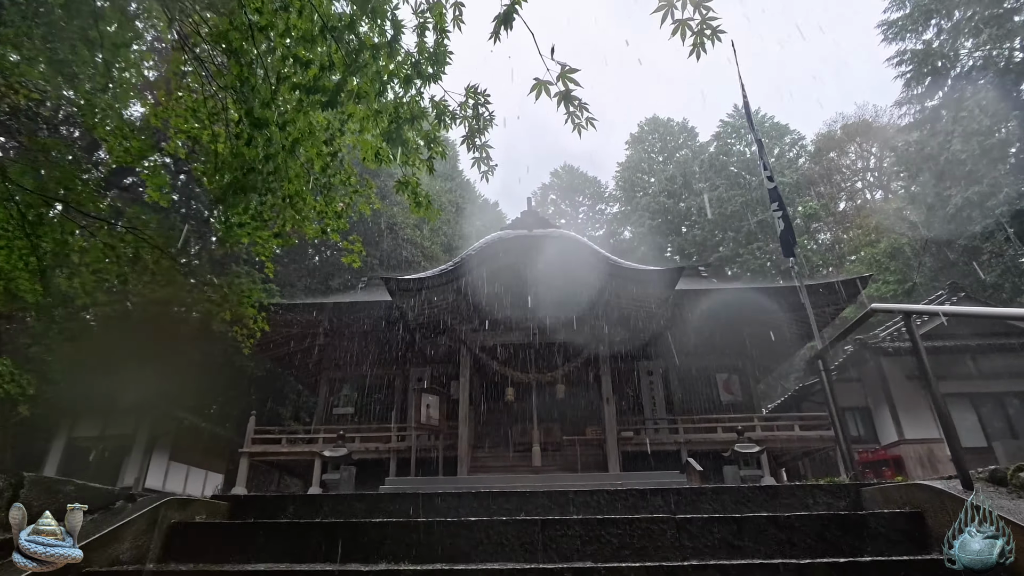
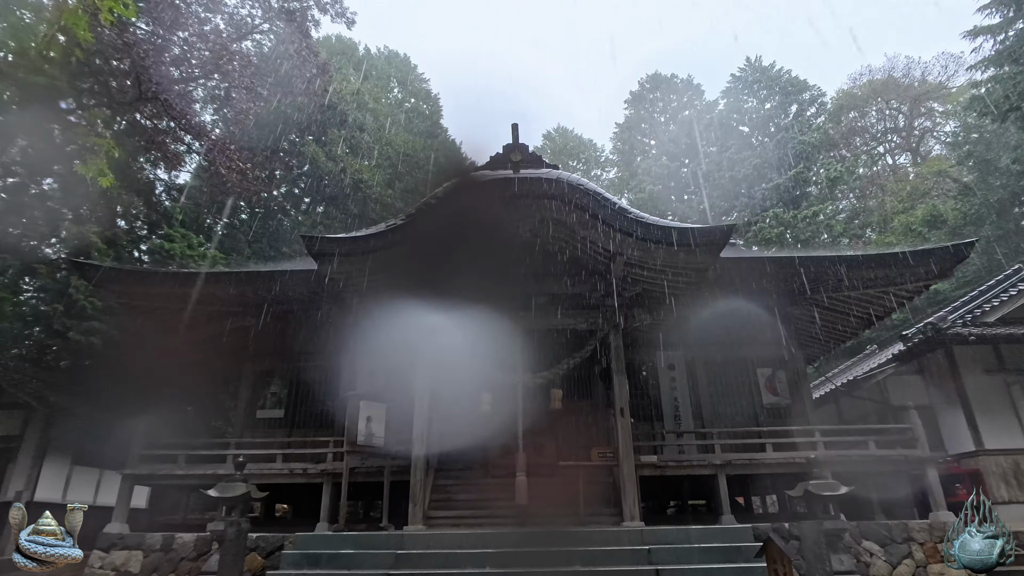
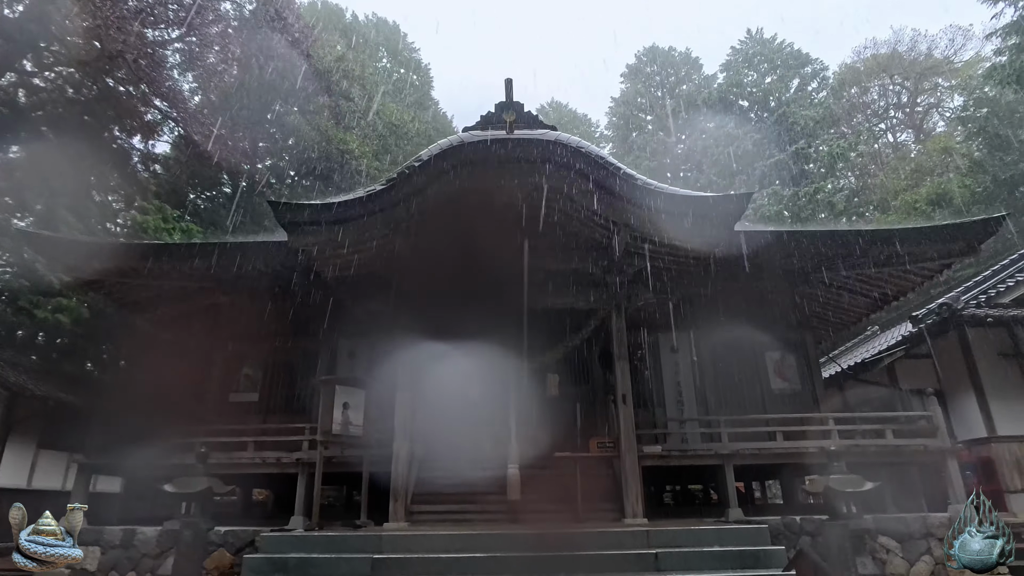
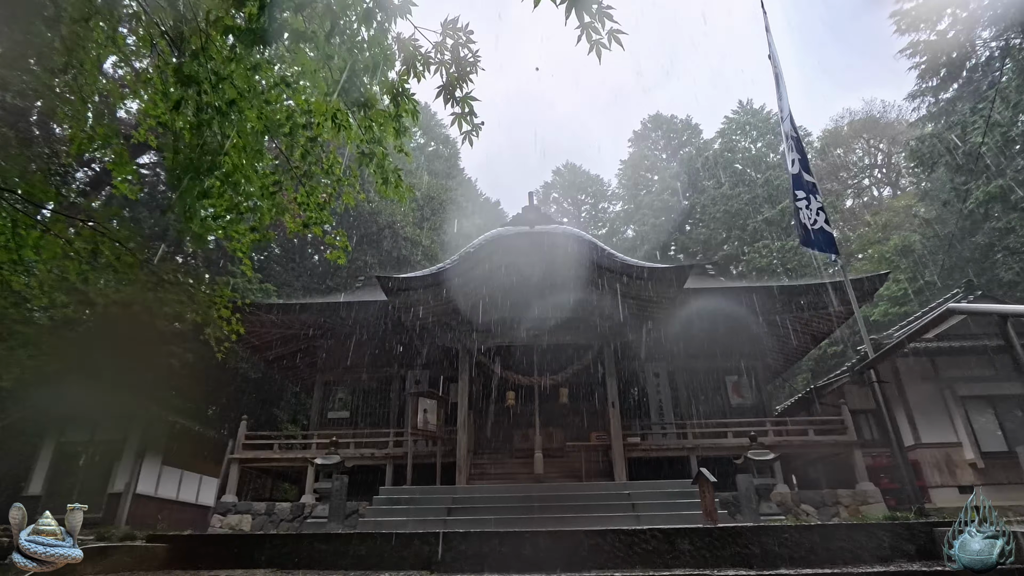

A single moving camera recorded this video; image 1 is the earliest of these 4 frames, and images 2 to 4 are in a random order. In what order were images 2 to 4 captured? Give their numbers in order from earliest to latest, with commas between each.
4, 2, 3
